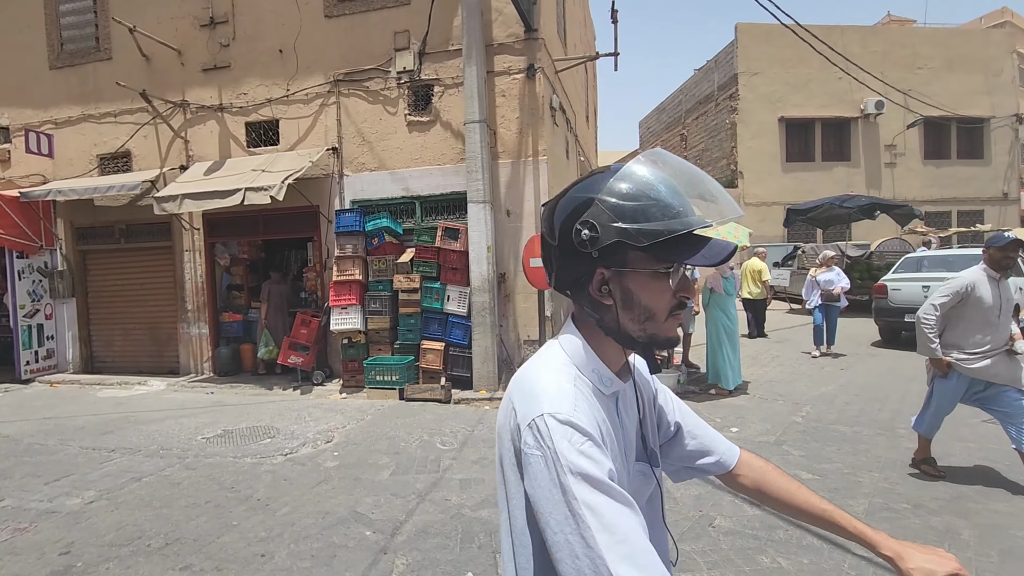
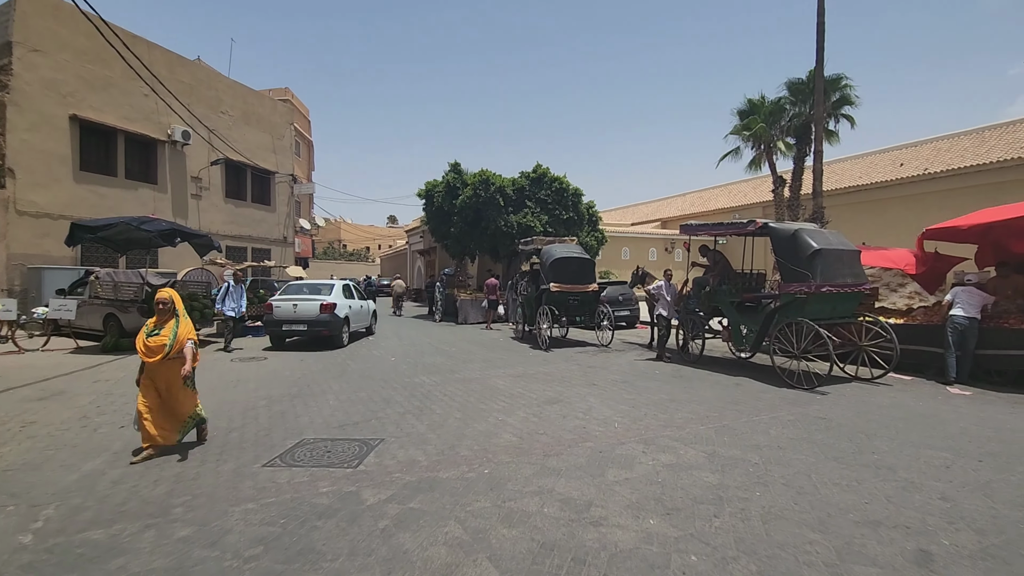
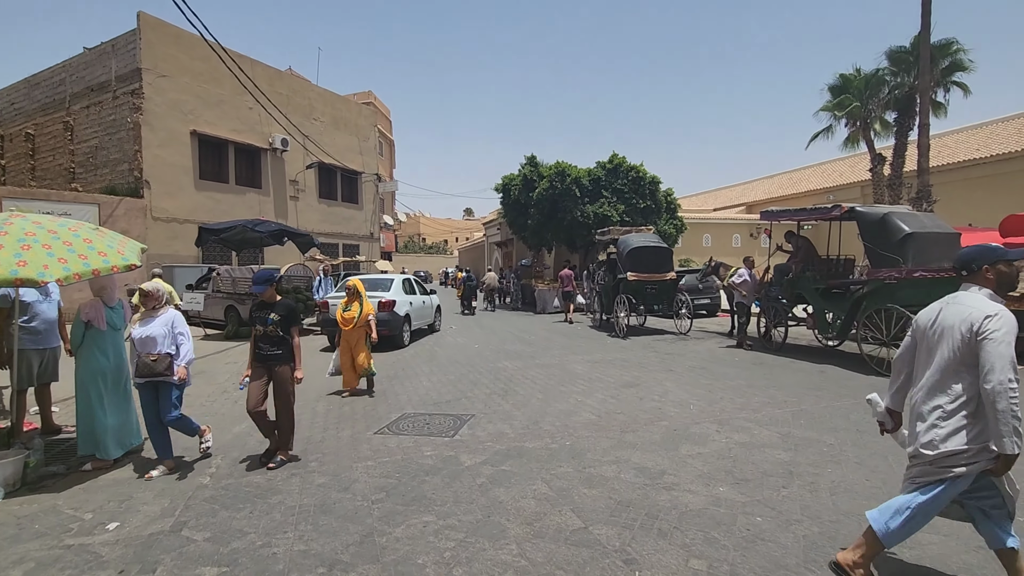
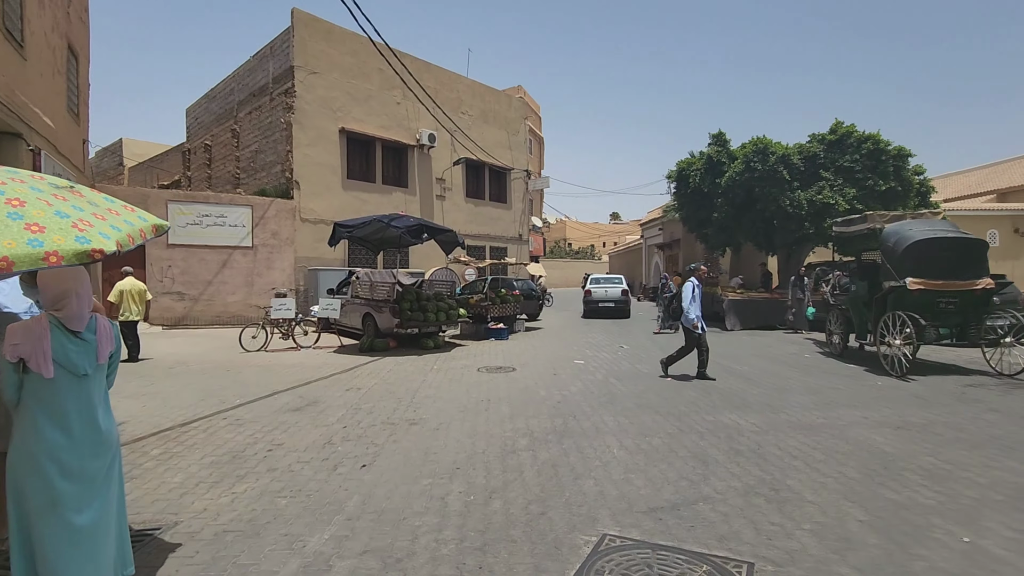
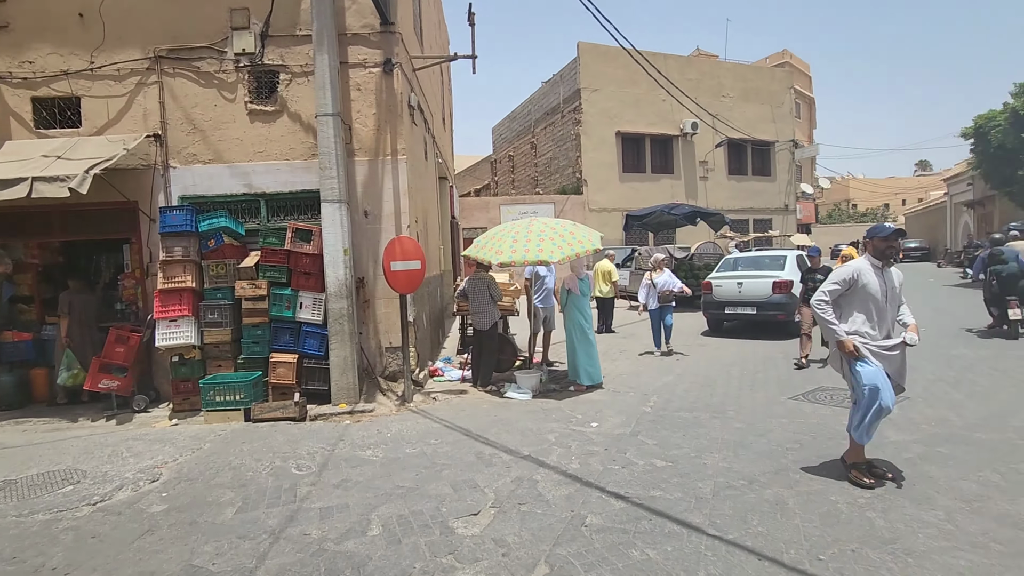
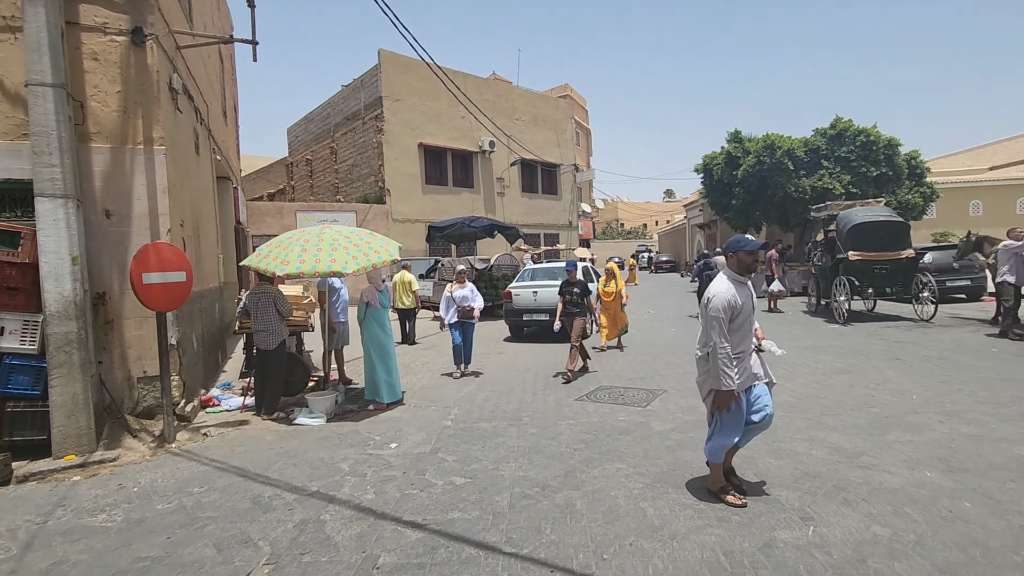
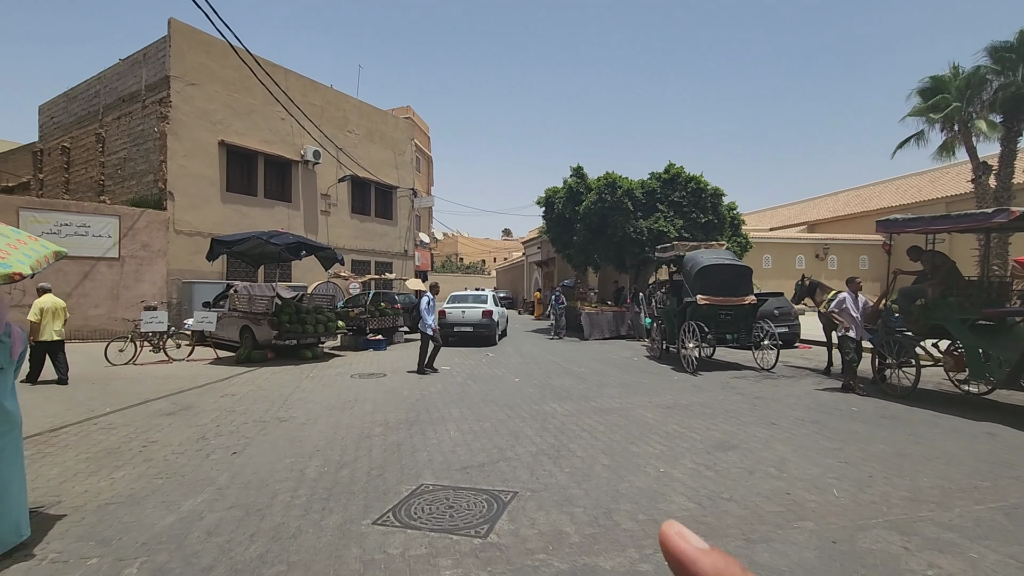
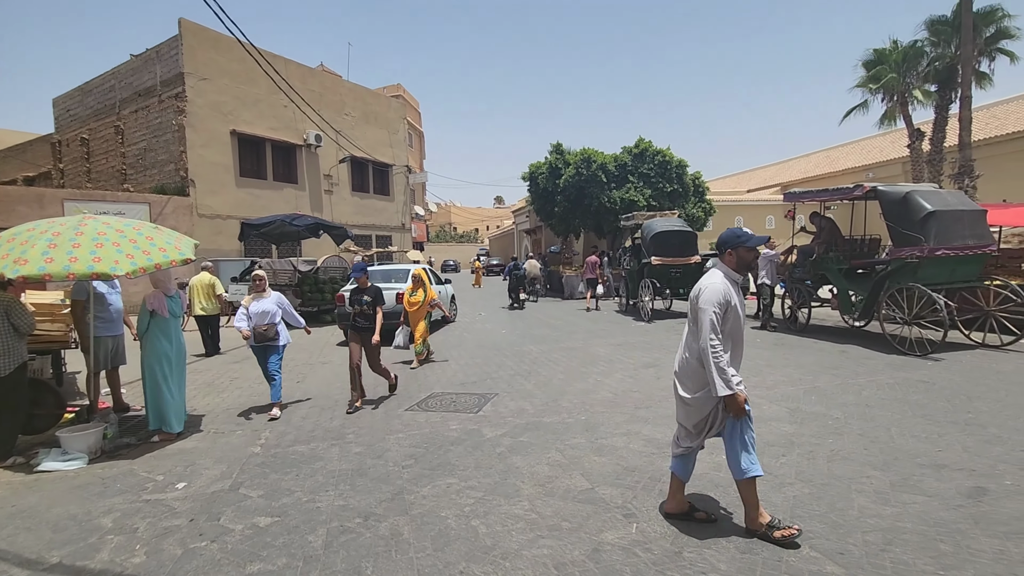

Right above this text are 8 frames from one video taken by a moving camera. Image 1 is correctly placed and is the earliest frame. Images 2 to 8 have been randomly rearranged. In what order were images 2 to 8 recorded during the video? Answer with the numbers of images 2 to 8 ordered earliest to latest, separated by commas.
5, 6, 8, 3, 2, 7, 4
